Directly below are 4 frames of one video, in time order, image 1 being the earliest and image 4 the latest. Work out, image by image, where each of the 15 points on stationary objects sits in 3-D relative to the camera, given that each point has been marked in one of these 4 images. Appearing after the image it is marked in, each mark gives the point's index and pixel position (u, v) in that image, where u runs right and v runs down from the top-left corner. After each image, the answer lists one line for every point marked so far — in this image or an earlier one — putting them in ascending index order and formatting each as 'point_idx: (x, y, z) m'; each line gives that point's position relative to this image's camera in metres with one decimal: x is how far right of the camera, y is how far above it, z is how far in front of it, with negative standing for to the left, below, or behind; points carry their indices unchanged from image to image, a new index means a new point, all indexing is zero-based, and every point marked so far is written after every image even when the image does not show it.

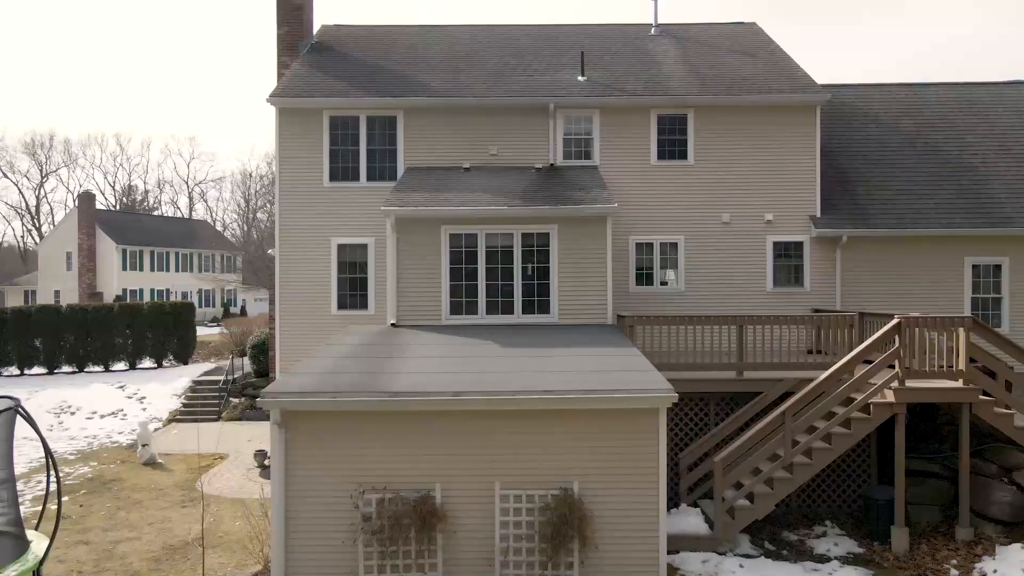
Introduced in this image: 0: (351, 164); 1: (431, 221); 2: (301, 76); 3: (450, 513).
0: (-3.5, +2.7, +13.7) m
1: (-1.4, +1.1, +10.7) m
2: (-4.9, +4.9, +14.6) m
3: (-0.7, -2.4, +6.6) m
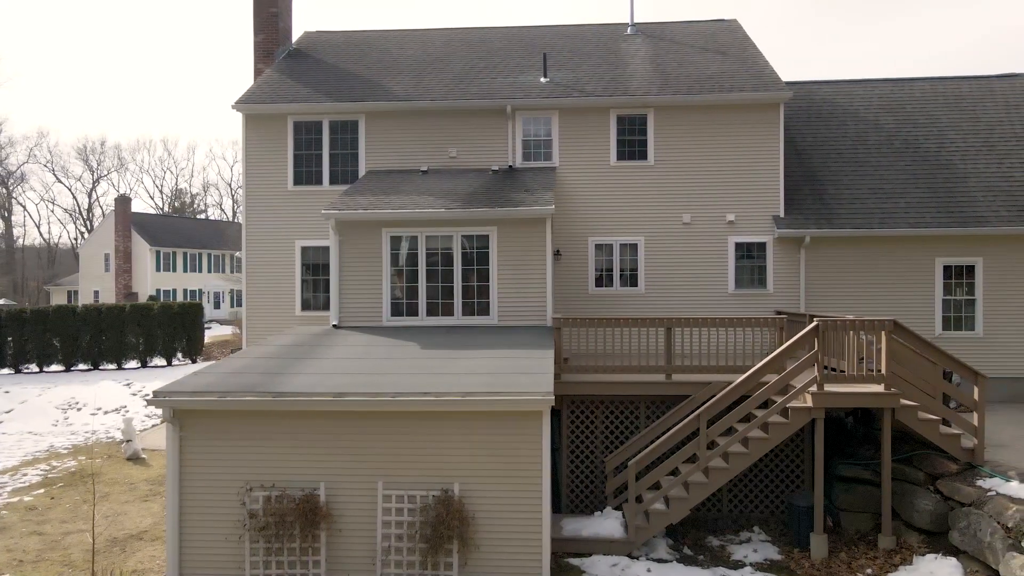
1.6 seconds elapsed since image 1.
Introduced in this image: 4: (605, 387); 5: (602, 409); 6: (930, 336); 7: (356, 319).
0: (-4.3, +2.6, +14.0) m
1: (-2.5, +1.1, +10.9) m
2: (-5.7, +4.9, +14.9) m
3: (-1.9, -2.4, +6.8) m
4: (+1.4, -1.5, +9.4) m
5: (+1.4, -1.8, +9.7) m
6: (+8.5, -1.0, +12.9) m
7: (-2.7, -0.5, +10.9) m
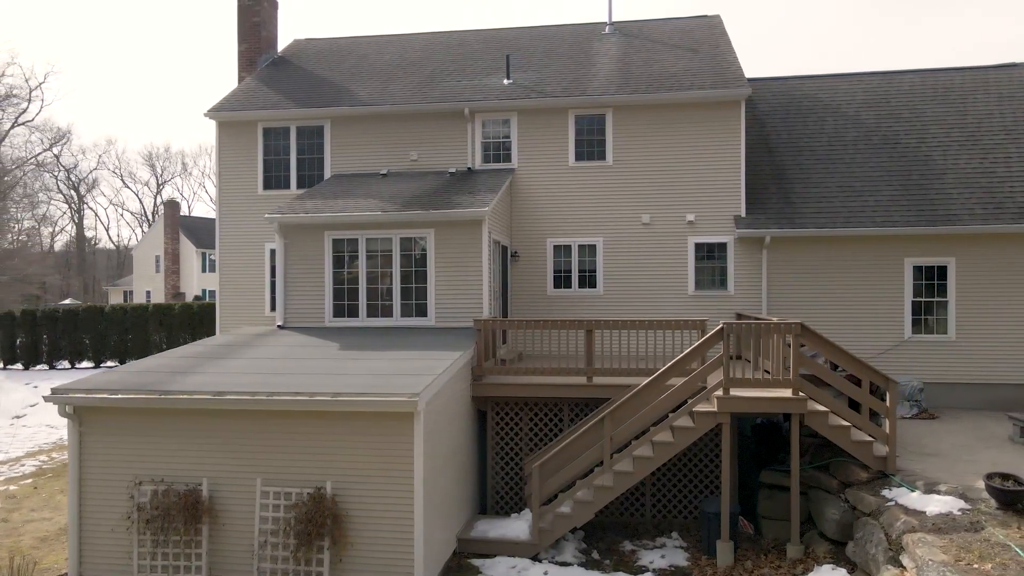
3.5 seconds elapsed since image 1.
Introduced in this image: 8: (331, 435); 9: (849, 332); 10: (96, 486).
0: (-5.2, +2.6, +14.3) m
1: (-3.5, +1.1, +11.2) m
2: (-6.5, +4.8, +15.4) m
3: (-3.3, -2.4, +7.0) m
4: (+0.2, -1.5, +9.4) m
5: (+0.2, -1.9, +9.7) m
6: (+7.6, -1.0, +12.4) m
7: (-3.8, -0.6, +11.2) m
8: (-2.0, -1.6, +6.9) m
9: (+6.7, -0.9, +12.6) m
10: (-4.7, -2.3, +7.2) m
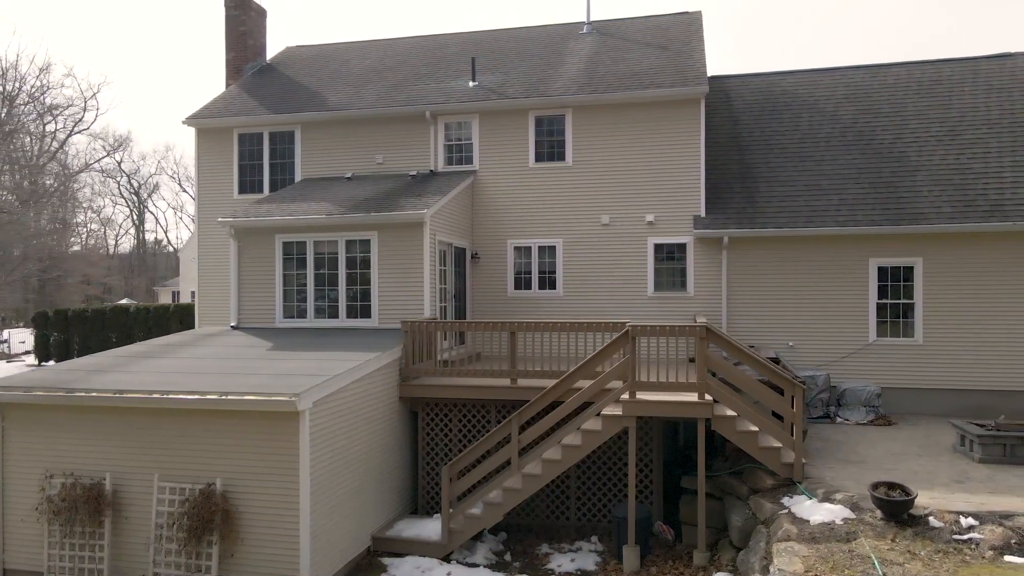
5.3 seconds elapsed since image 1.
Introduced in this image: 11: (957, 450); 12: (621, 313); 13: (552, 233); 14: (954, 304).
0: (-6.0, +2.6, +14.8) m
1: (-4.5, +1.0, +11.5) m
2: (-7.2, +4.8, +15.9) m
3: (-4.5, -2.5, +7.3) m
4: (-0.9, -1.5, +9.5) m
5: (-0.9, -1.9, +9.7) m
6: (+6.6, -1.0, +11.9) m
7: (-4.7, -0.6, +11.5) m
8: (-3.2, -1.7, +7.2) m
9: (+5.8, -0.9, +12.2) m
10: (-6.0, -2.3, +7.6) m
11: (+6.2, -2.3, +8.8) m
12: (+2.2, -0.5, +13.0) m
13: (+0.9, +1.2, +13.4) m
14: (+8.1, -0.3, +11.6) m
